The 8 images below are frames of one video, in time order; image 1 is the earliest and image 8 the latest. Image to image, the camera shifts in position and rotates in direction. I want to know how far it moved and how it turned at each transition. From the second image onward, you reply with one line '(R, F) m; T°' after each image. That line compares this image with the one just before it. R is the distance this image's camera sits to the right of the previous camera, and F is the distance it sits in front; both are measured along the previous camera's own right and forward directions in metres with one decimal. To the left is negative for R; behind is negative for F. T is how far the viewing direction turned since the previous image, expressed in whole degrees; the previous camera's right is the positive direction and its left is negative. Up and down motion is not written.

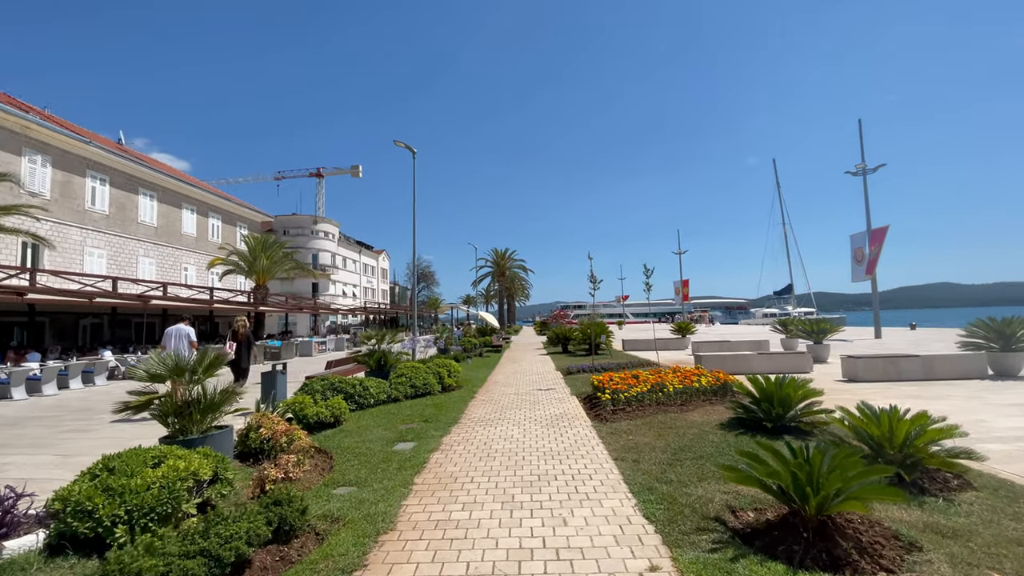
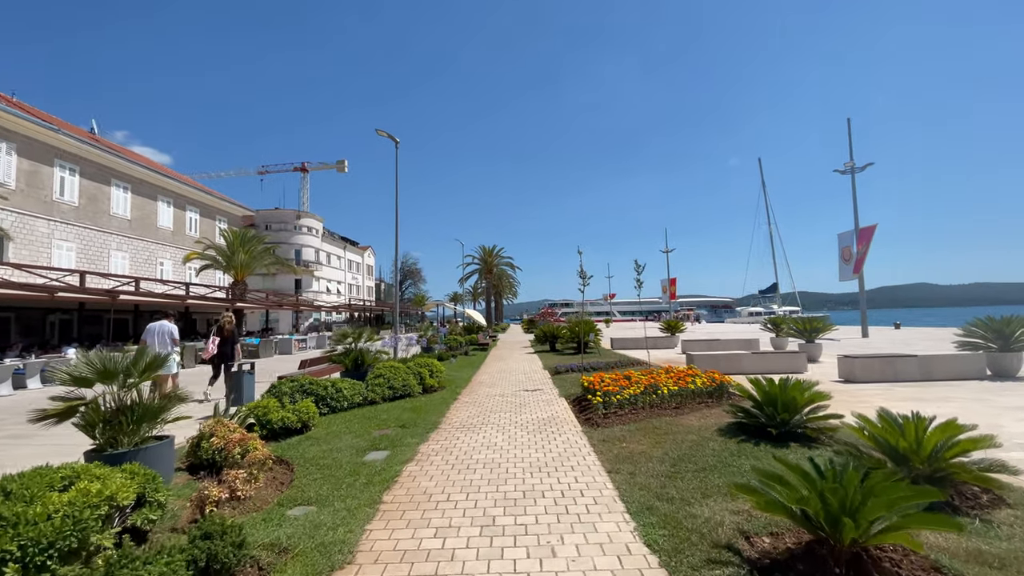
(0.0, +0.6) m; +1°
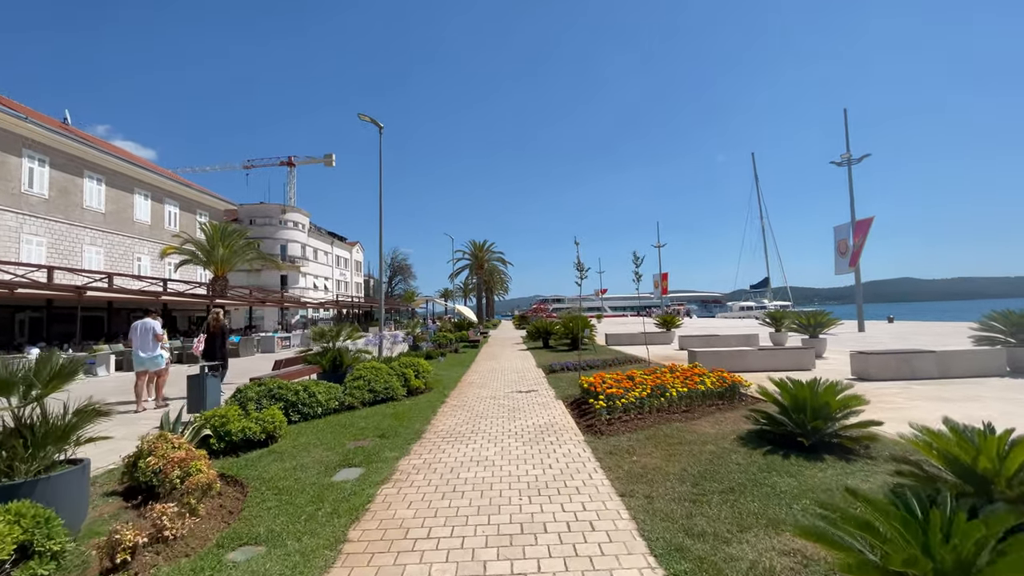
(0.0, +0.8) m; +1°
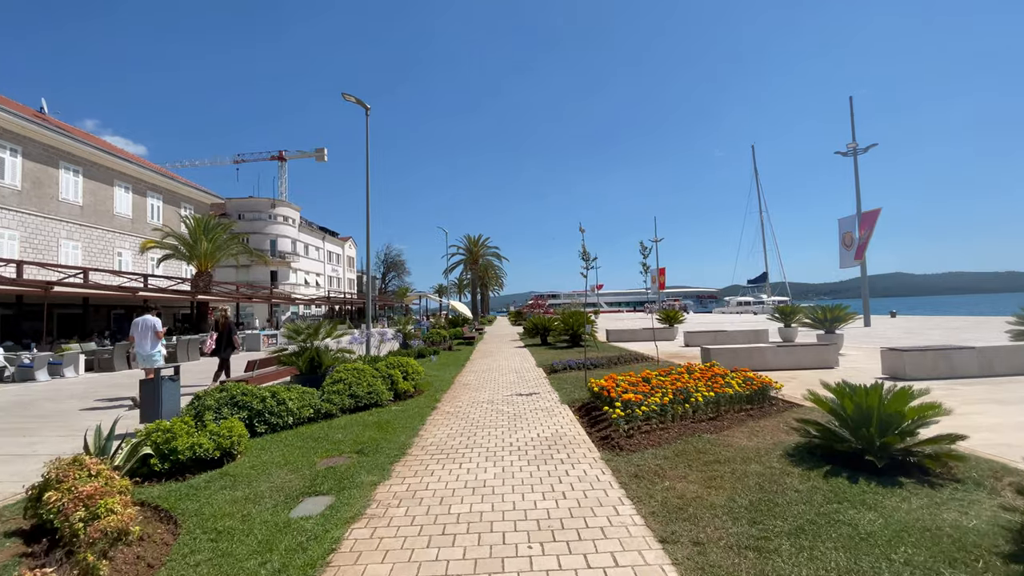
(-0.1, +1.0) m; +1°
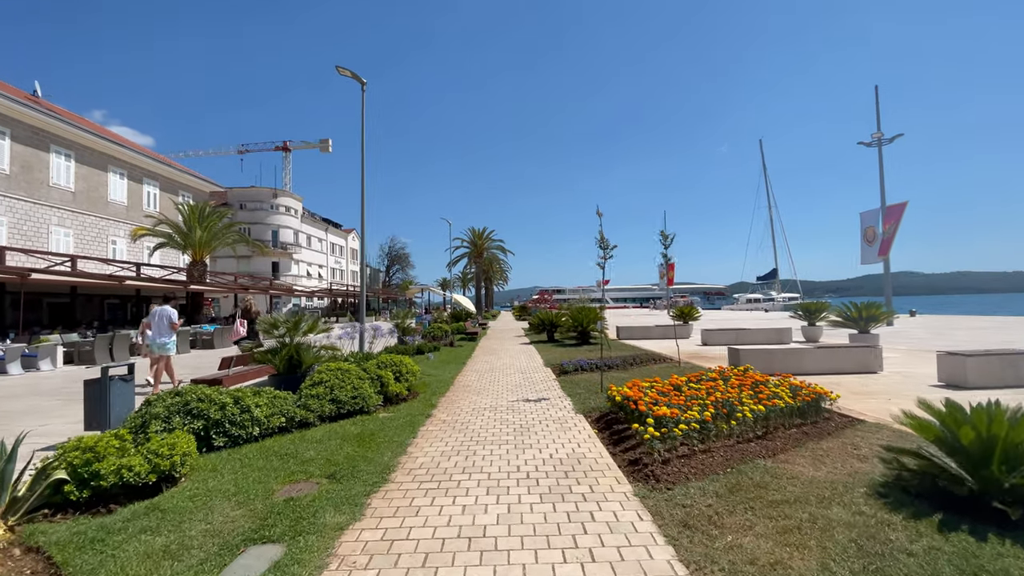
(0.0, +1.1) m; -1°
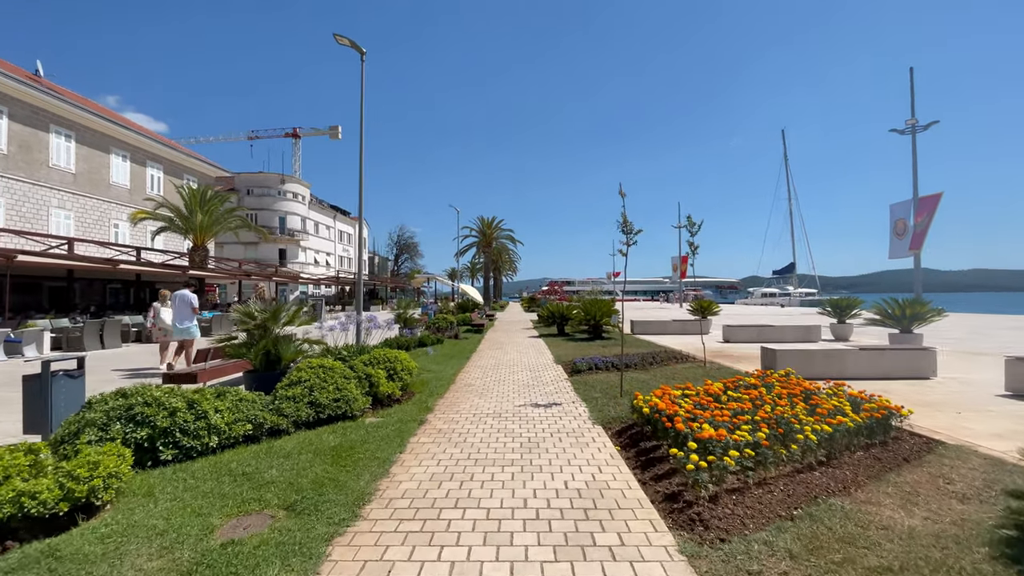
(0.0, +1.0) m; -1°
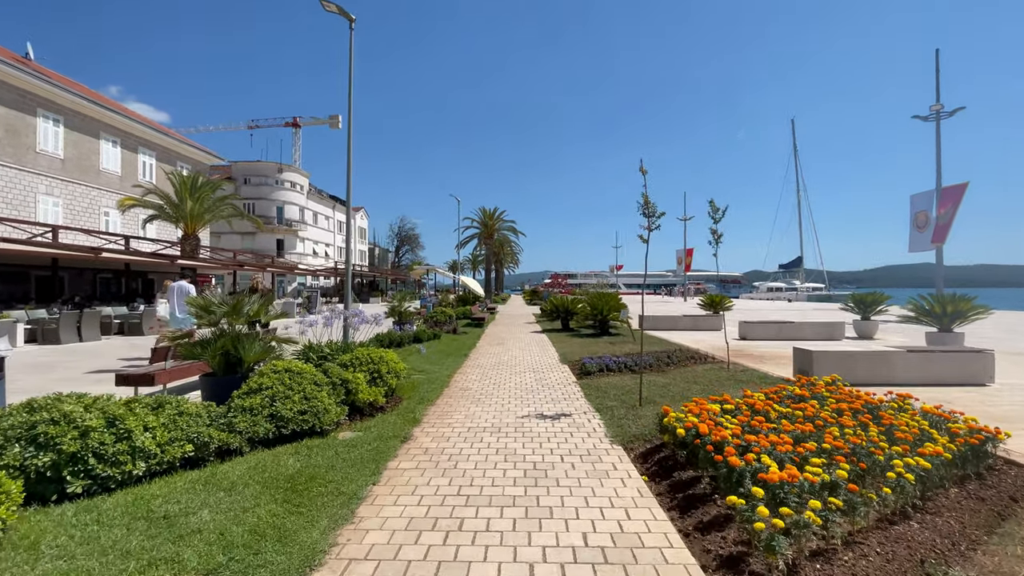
(0.0, +1.0) m; 0°
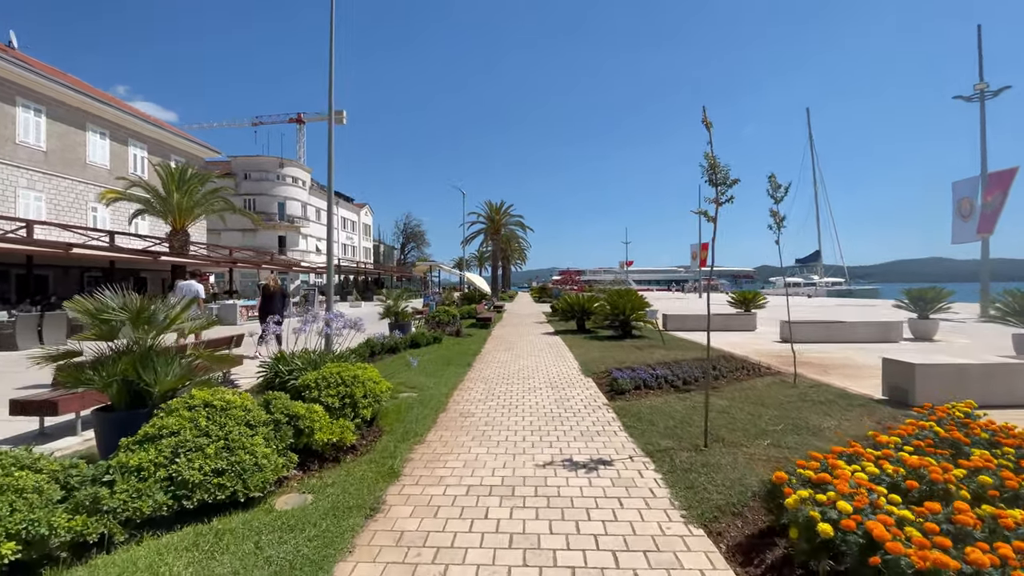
(-0.1, +1.7) m; -1°
